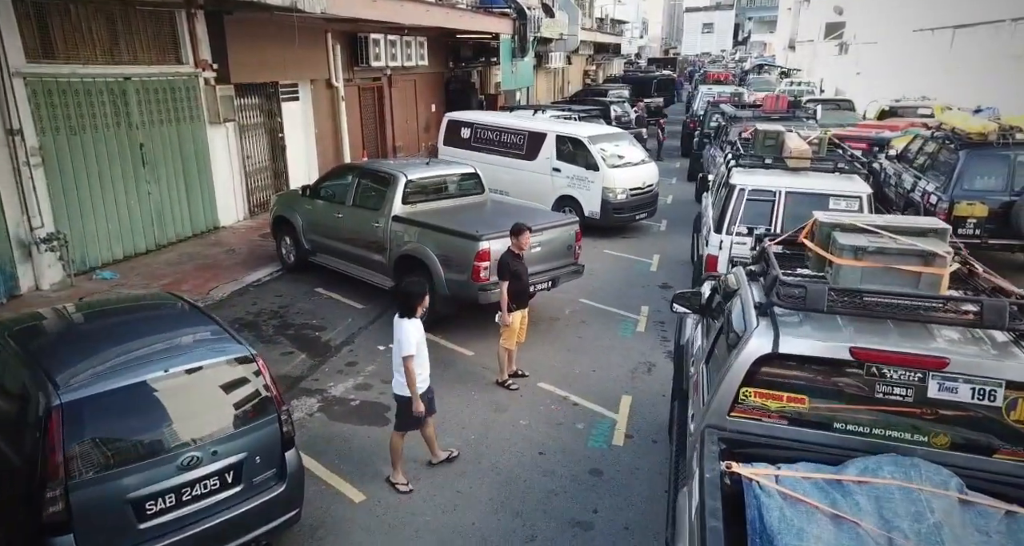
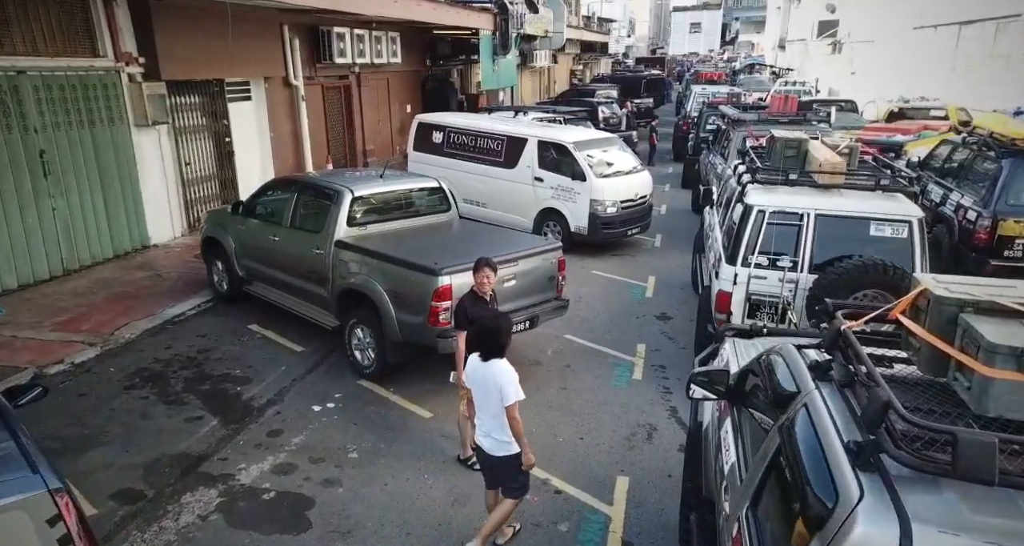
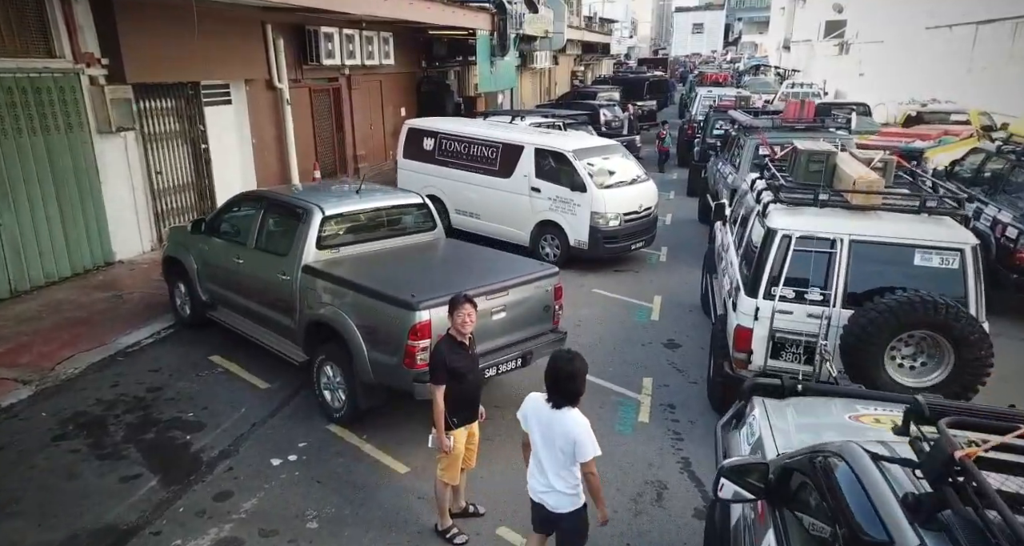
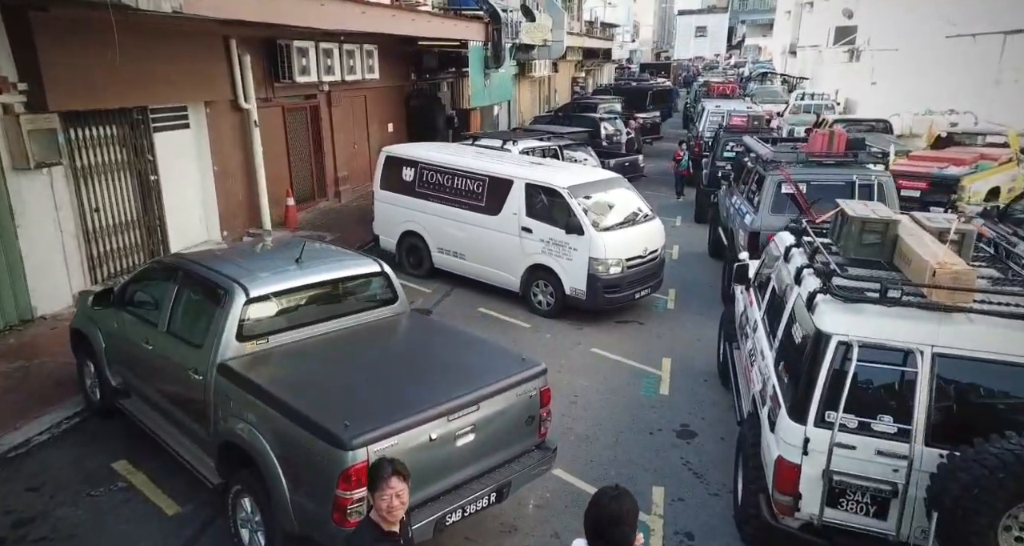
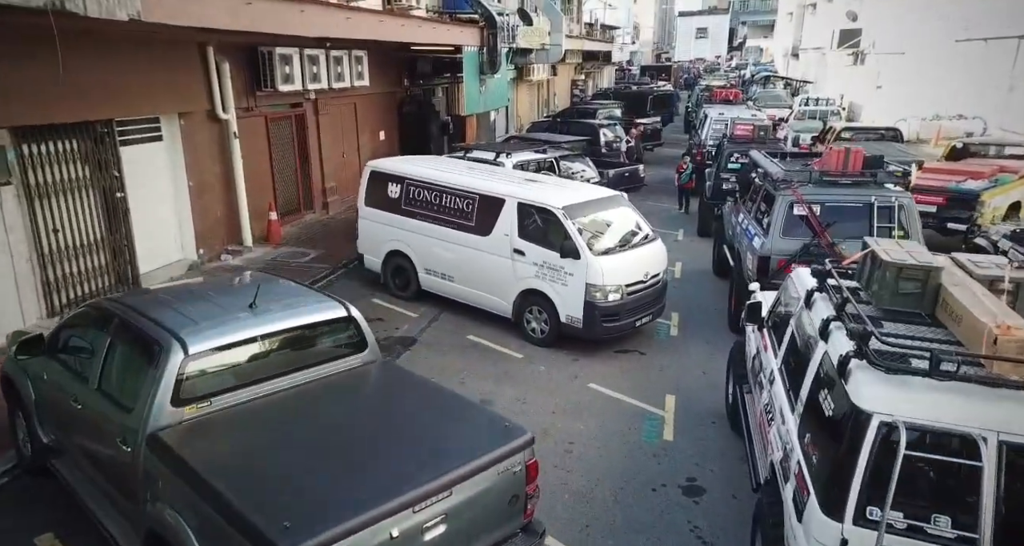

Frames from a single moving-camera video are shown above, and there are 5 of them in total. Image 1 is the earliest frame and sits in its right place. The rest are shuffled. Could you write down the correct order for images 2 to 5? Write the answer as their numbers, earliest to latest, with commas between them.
2, 3, 4, 5
